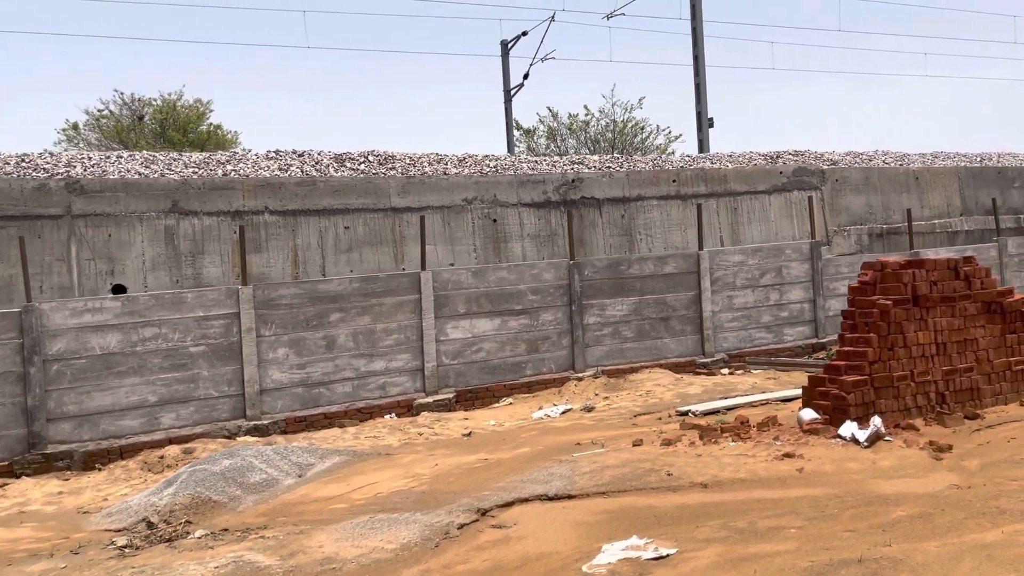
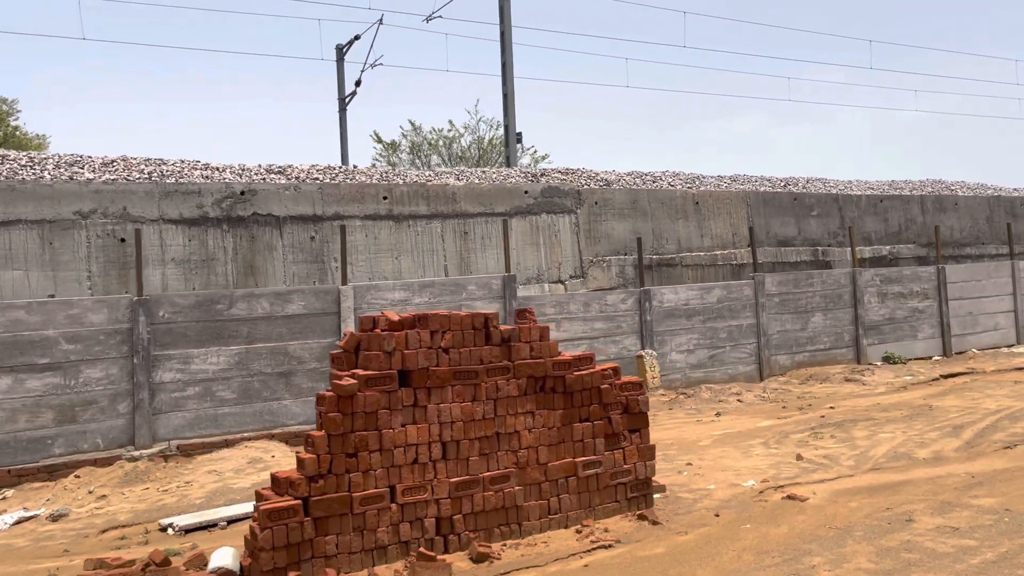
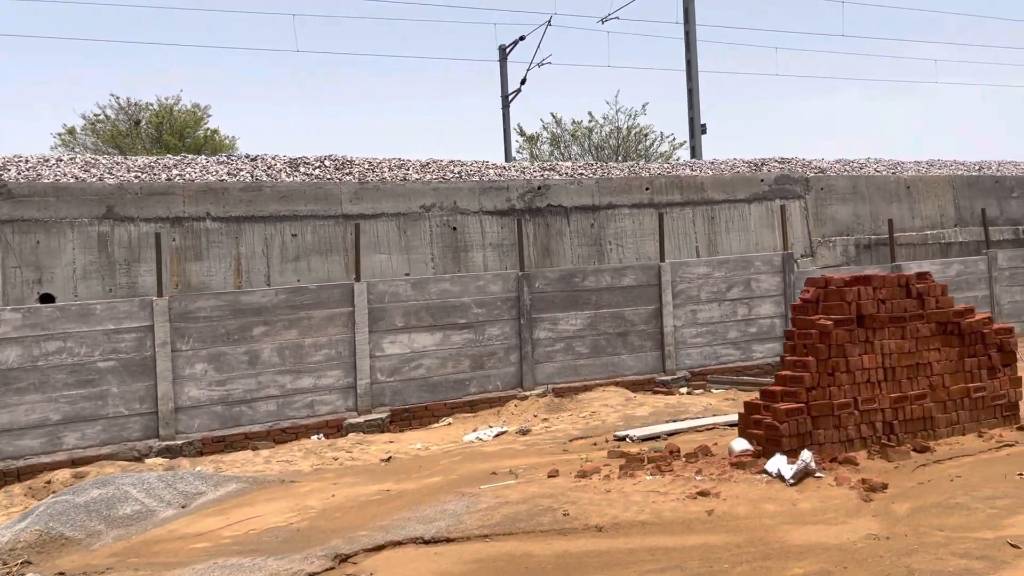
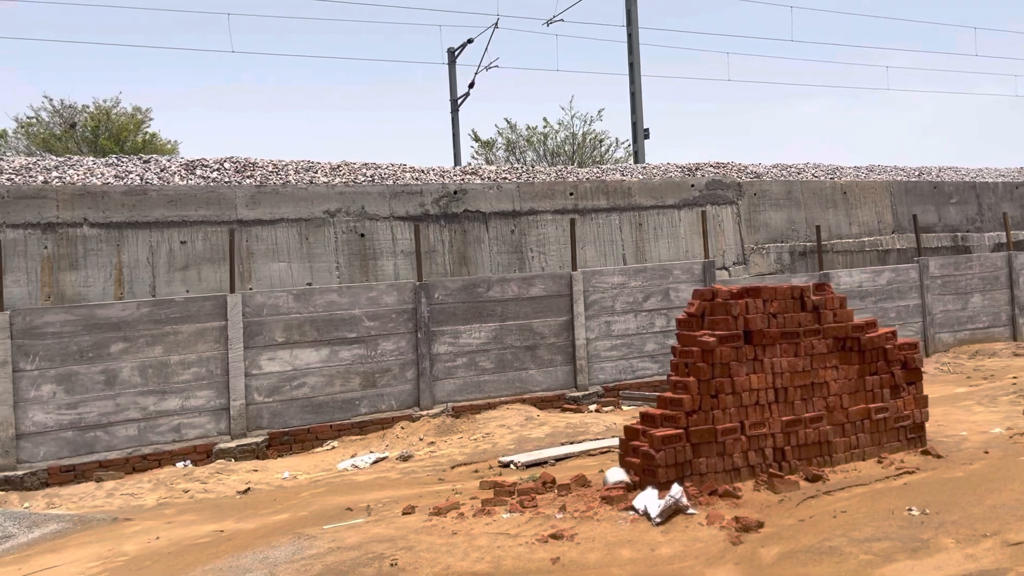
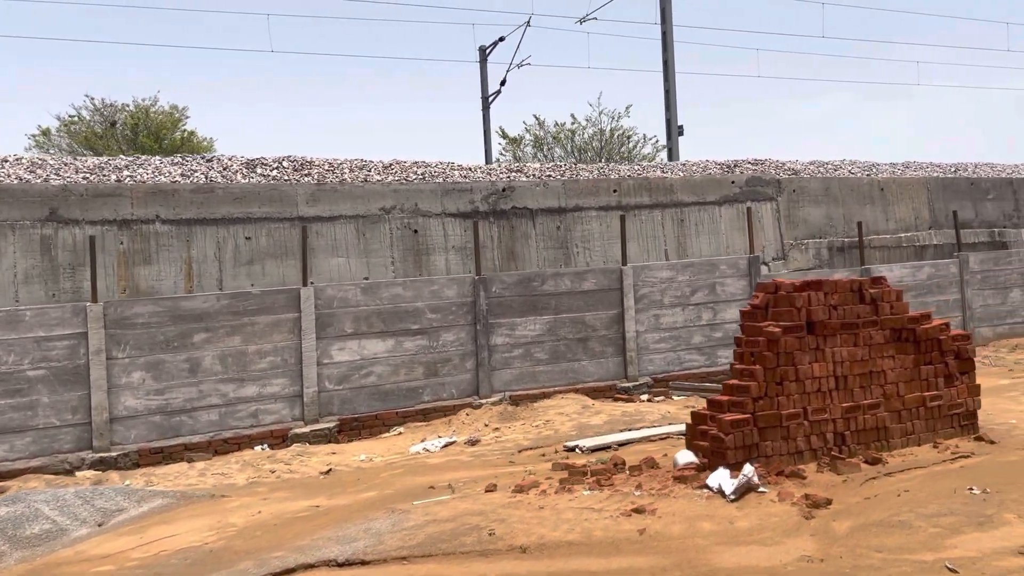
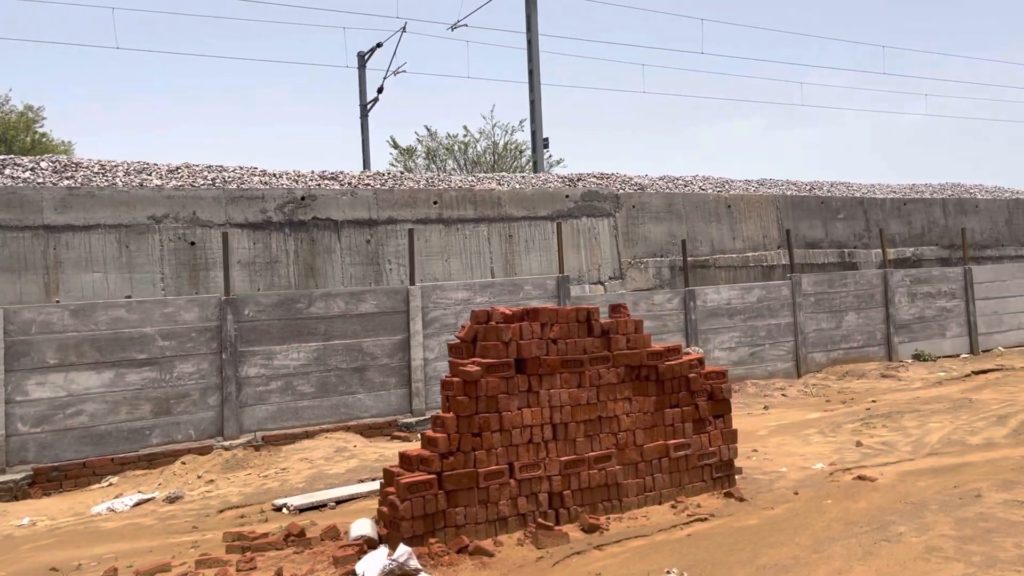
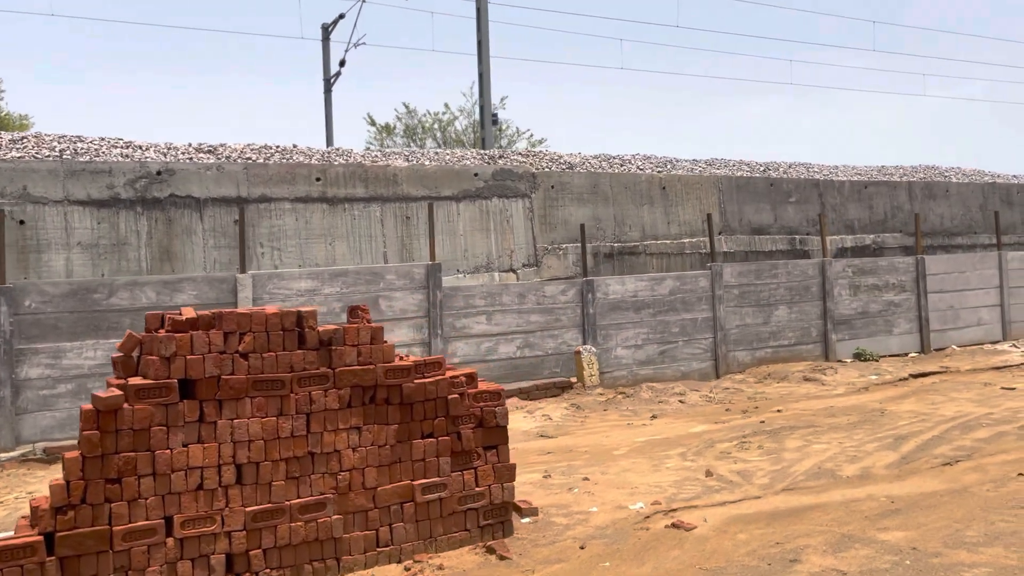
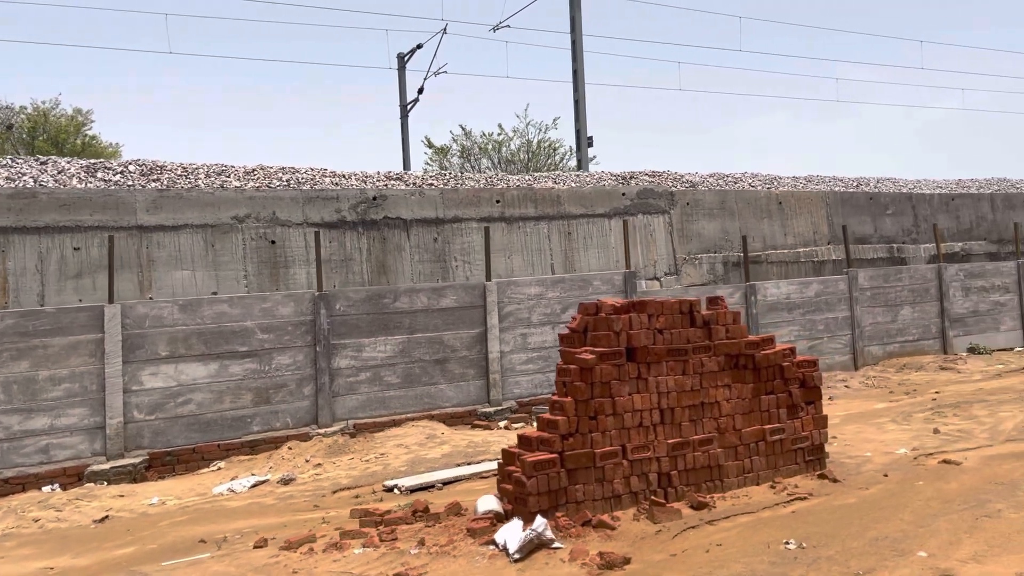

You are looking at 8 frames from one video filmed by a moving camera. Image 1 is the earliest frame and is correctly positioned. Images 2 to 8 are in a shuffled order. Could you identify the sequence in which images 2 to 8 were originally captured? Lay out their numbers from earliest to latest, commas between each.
3, 5, 4, 8, 6, 2, 7
